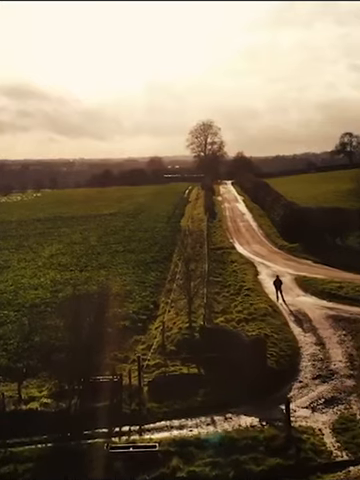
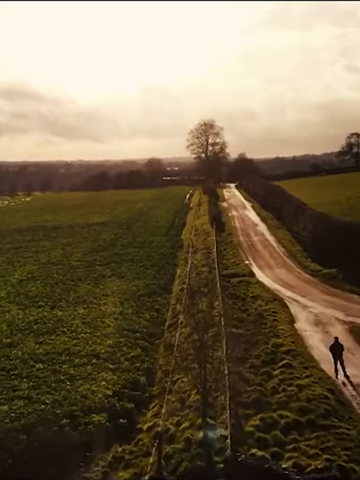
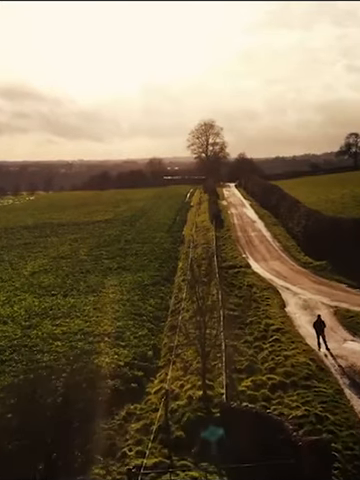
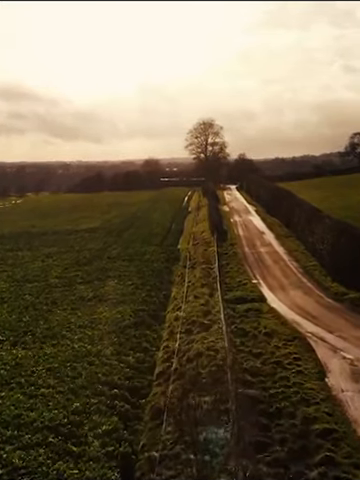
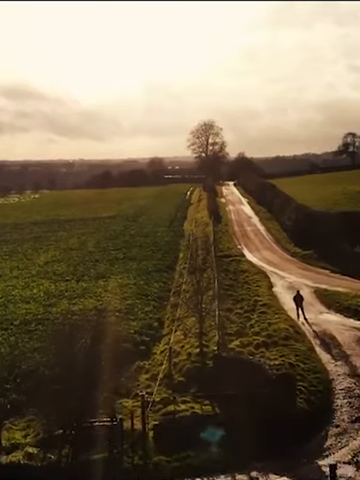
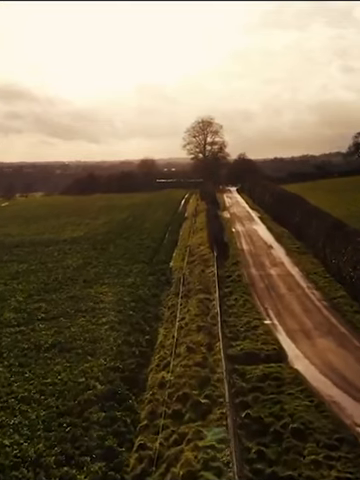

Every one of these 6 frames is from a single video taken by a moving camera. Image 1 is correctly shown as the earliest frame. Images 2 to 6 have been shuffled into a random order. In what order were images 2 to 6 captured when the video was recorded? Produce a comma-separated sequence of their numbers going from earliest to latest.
5, 3, 2, 4, 6
